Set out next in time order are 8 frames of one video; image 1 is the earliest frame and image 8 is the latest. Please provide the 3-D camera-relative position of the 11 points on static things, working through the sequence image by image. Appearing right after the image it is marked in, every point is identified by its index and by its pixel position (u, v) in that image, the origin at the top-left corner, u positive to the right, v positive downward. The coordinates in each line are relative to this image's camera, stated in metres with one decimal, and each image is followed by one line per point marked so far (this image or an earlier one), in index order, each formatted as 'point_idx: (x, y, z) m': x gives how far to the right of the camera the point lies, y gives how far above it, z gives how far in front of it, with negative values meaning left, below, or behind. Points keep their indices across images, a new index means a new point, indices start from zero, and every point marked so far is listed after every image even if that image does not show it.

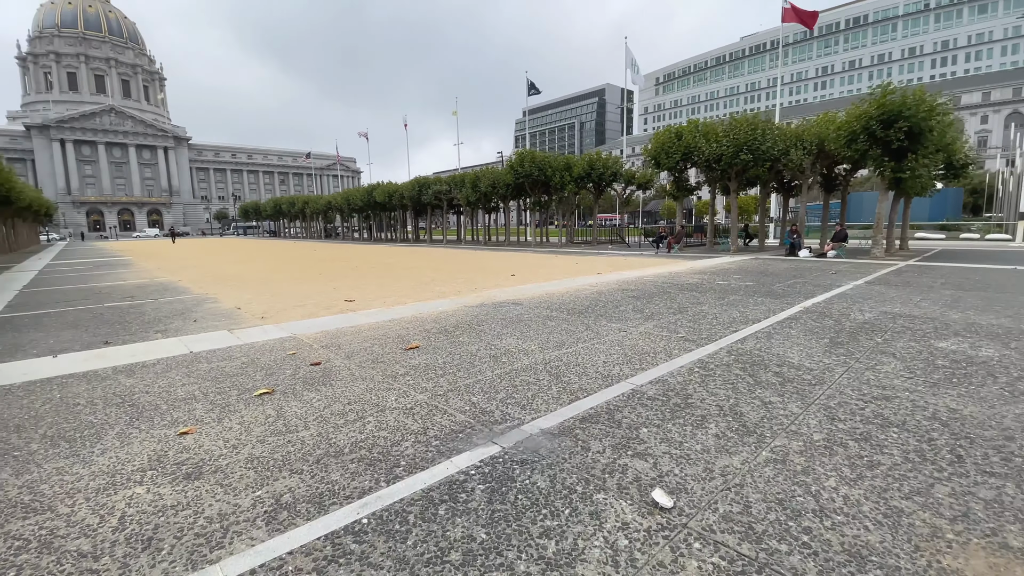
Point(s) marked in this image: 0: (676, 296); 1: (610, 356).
0: (+3.7, -0.2, +10.7) m
1: (+1.3, -0.9, +6.2) m
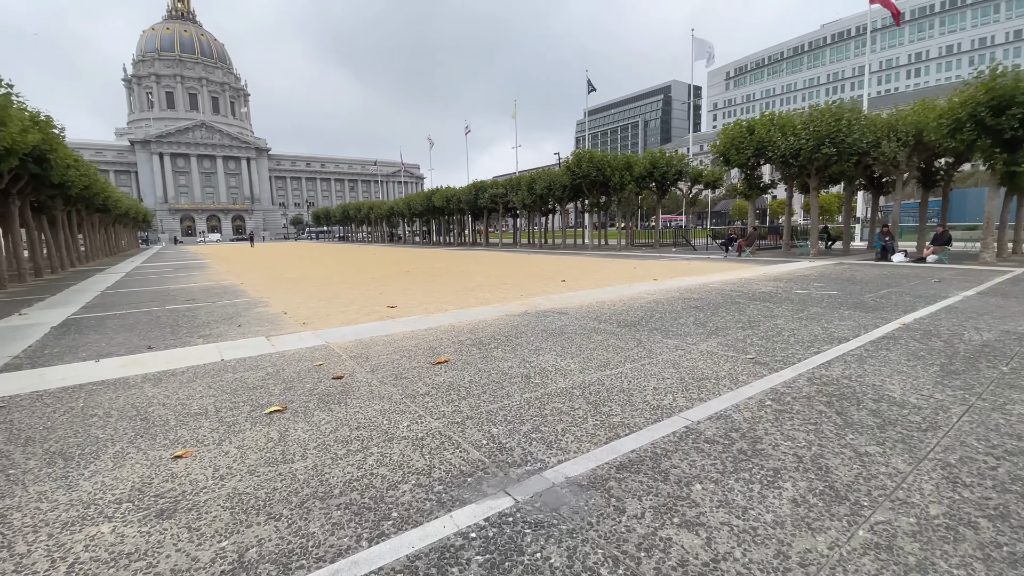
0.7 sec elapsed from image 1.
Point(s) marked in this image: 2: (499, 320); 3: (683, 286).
0: (+4.6, -0.4, +9.5) m
1: (+1.7, -1.0, +5.3) m
2: (-0.3, -0.6, +8.9) m
3: (+4.6, +0.1, +12.8) m
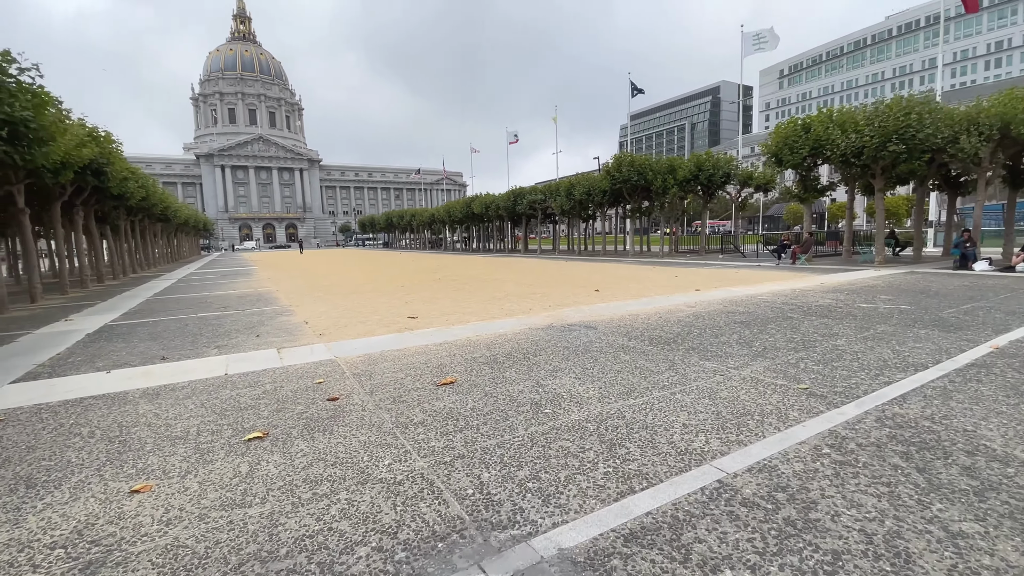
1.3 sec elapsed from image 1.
0: (+5.0, -0.6, +8.4) m
1: (+1.7, -1.2, +4.5) m
2: (+0.1, -0.8, +8.3) m
3: (+5.3, -0.2, +11.8) m
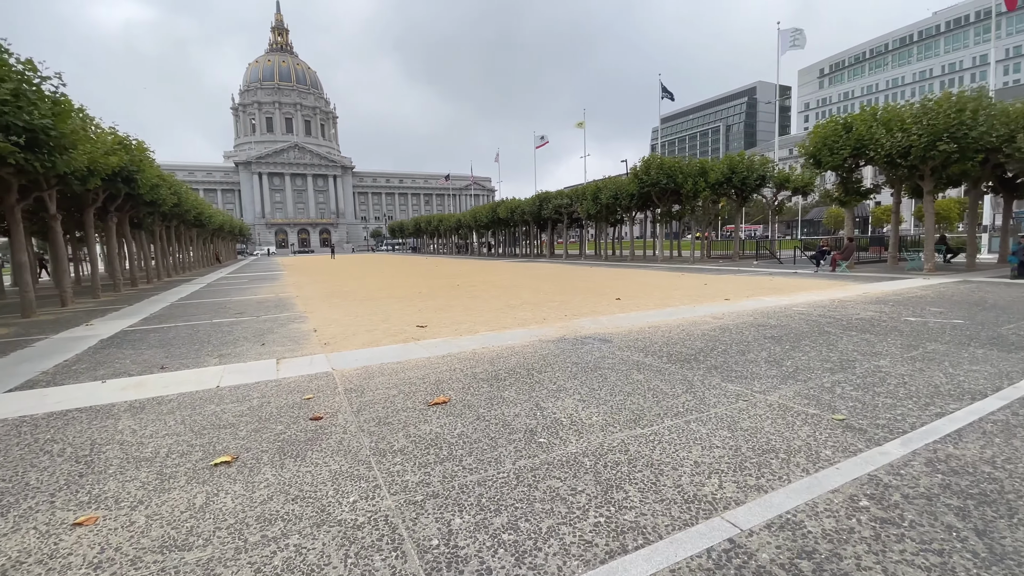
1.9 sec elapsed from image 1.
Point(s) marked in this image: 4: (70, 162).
0: (+5.2, -0.8, +7.6) m
1: (+1.6, -1.3, +3.9) m
2: (+0.2, -1.0, +7.8) m
3: (+5.7, -0.5, +11.0) m
4: (-11.1, +3.1, +11.8) m
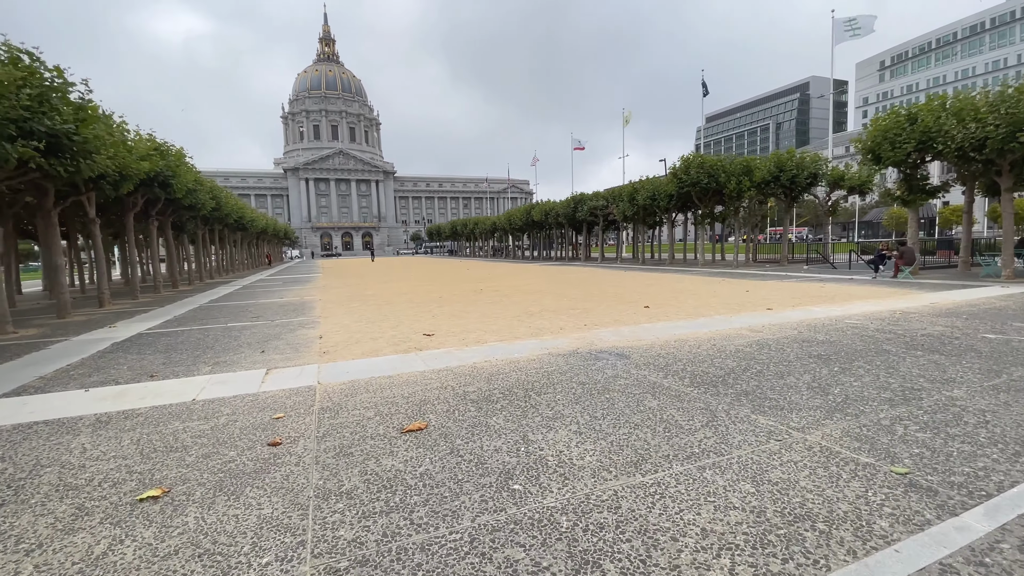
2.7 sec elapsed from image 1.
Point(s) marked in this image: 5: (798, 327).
0: (+5.2, -1.0, +6.5) m
1: (+1.4, -1.5, +3.1) m
2: (+0.3, -1.1, +7.0) m
3: (+6.0, -0.6, +9.7) m
4: (-10.6, +3.1, +12.0) m
5: (+5.4, -0.7, +8.9) m
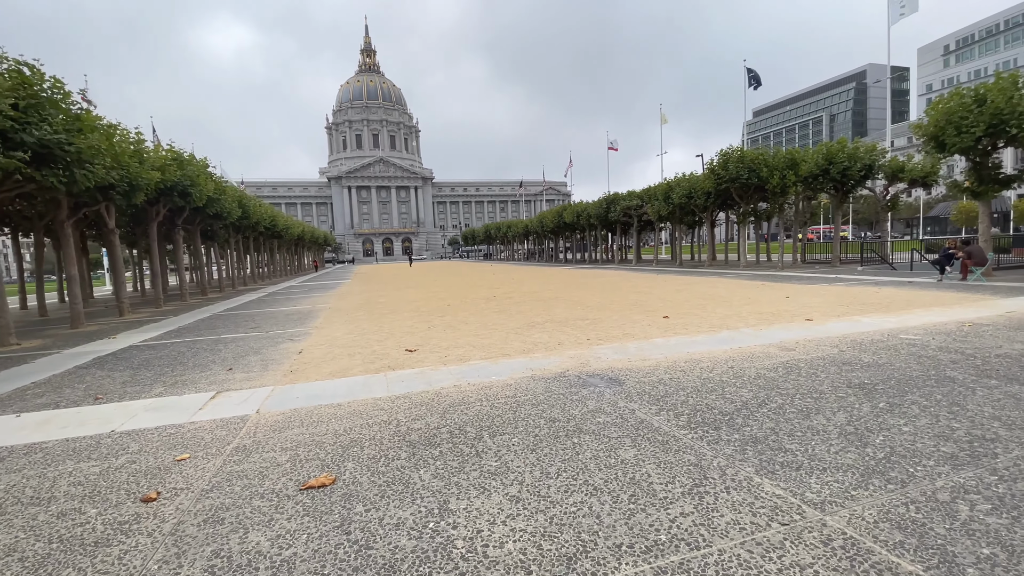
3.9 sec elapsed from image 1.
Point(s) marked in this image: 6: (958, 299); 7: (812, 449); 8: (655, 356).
0: (+4.8, -1.1, +5.0) m
1: (+0.7, -1.6, +2.0) m
2: (-0.1, -1.3, +6.0) m
3: (+5.8, -0.8, +8.2) m
4: (-10.5, +2.8, +12.0) m
5: (+5.1, -0.9, +7.4) m
6: (+11.1, -0.3, +11.9) m
7: (+2.5, -1.3, +4.0) m
8: (+2.2, -1.0, +7.3) m
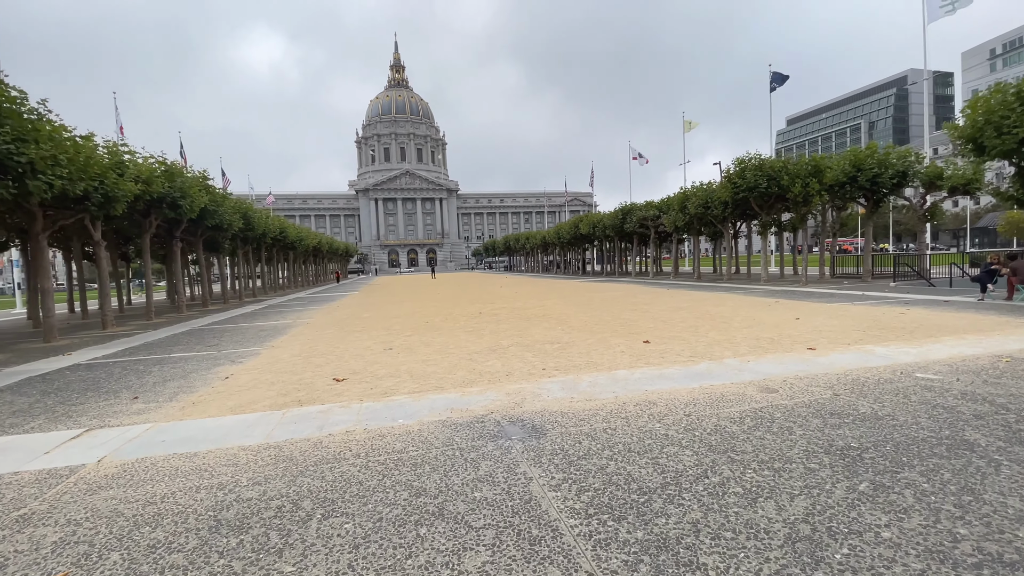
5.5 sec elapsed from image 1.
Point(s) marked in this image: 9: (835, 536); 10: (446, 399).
0: (+3.6, -1.4, +3.7) m
1: (-0.7, -1.8, +0.9) m
2: (-1.1, -1.5, +4.9) m
3: (+4.9, -1.2, +6.8) m
4: (-11.2, +2.5, +11.6) m
5: (+4.1, -1.2, +6.0) m
6: (+10.4, -0.8, +10.2) m
7: (+1.3, -1.6, +2.7) m
8: (+1.3, -1.4, +6.1) m
9: (+2.1, -1.5, +3.0) m
10: (-0.8, -1.5, +6.3) m
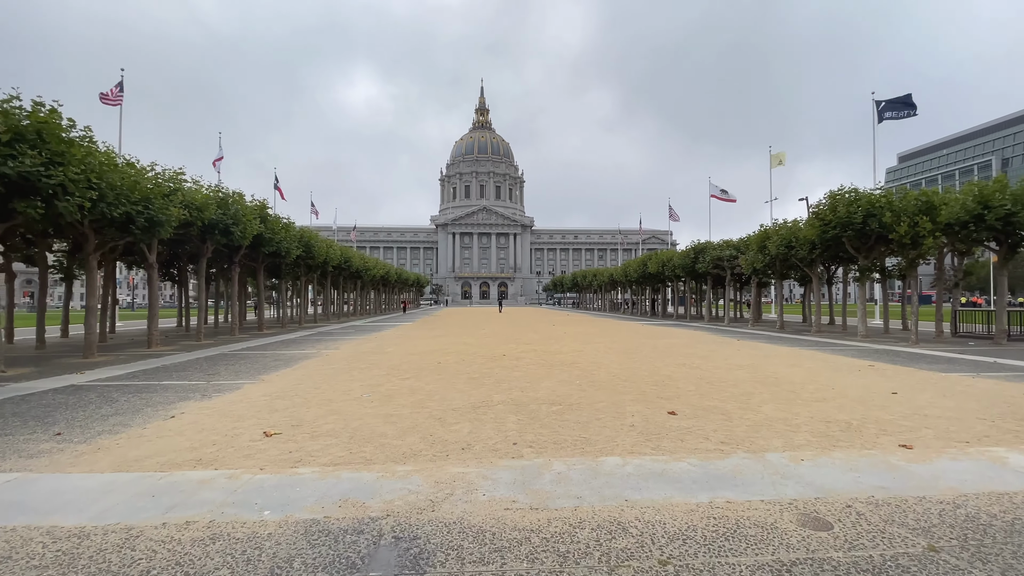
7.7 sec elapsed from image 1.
0: (+2.5, -1.8, +1.5) m
1: (-2.2, -1.8, -0.6) m
2: (-2.0, -1.9, +3.5) m
3: (+4.3, -1.9, +4.4) m
4: (-10.6, +2.0, +12.0) m
5: (+3.4, -1.9, +3.8) m
6: (+10.2, -2.0, +6.8) m
7: (+0.1, -1.8, +0.9) m
8: (+0.5, -1.9, +4.3) m
9: (+0.9, -1.8, +1.1) m
10: (-1.5, -1.9, +4.8) m
